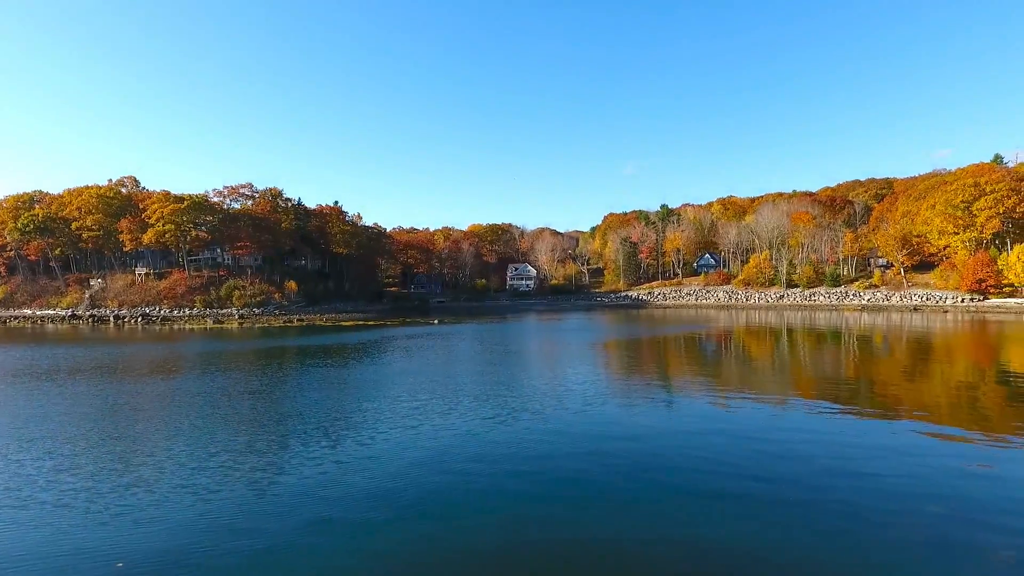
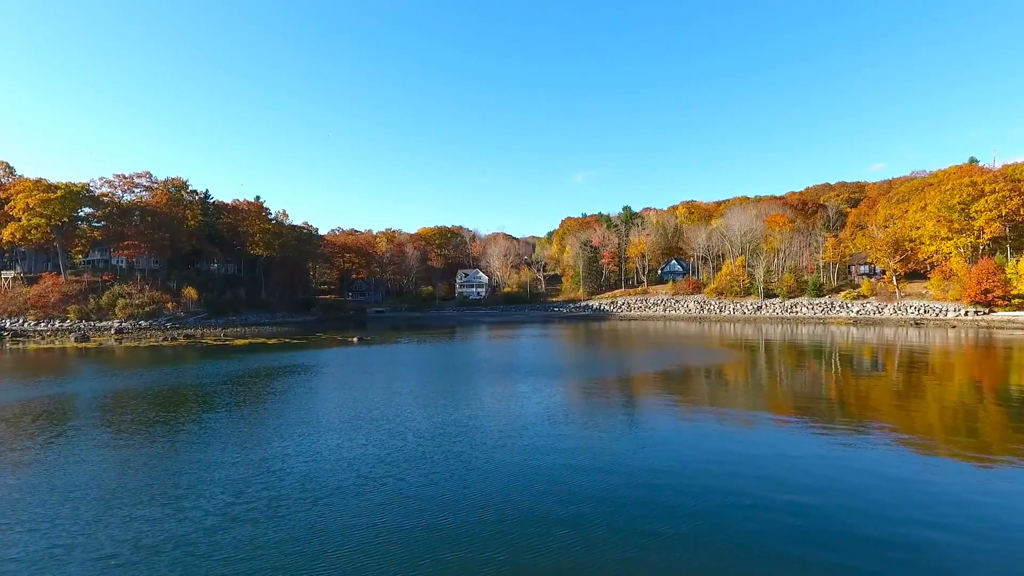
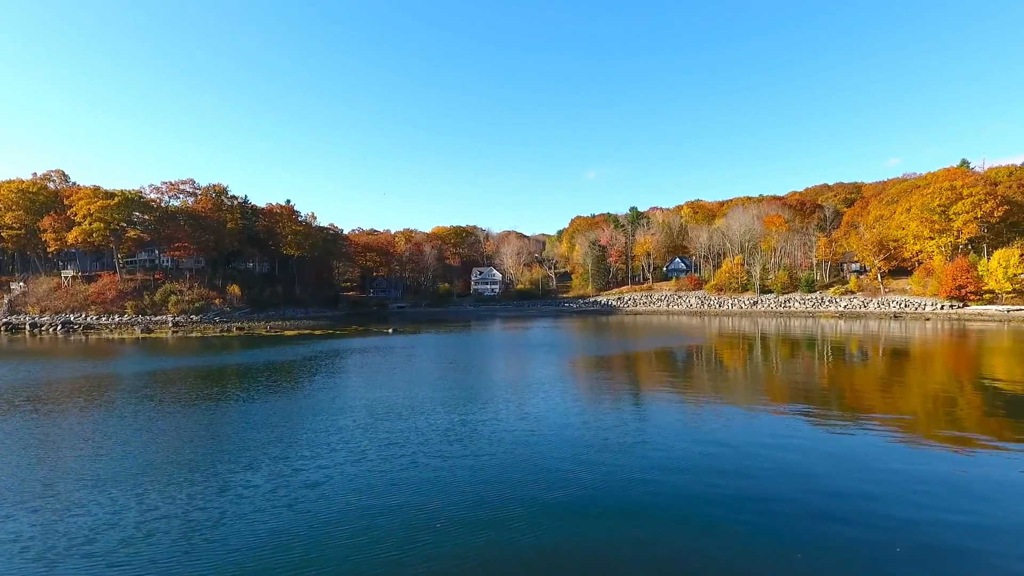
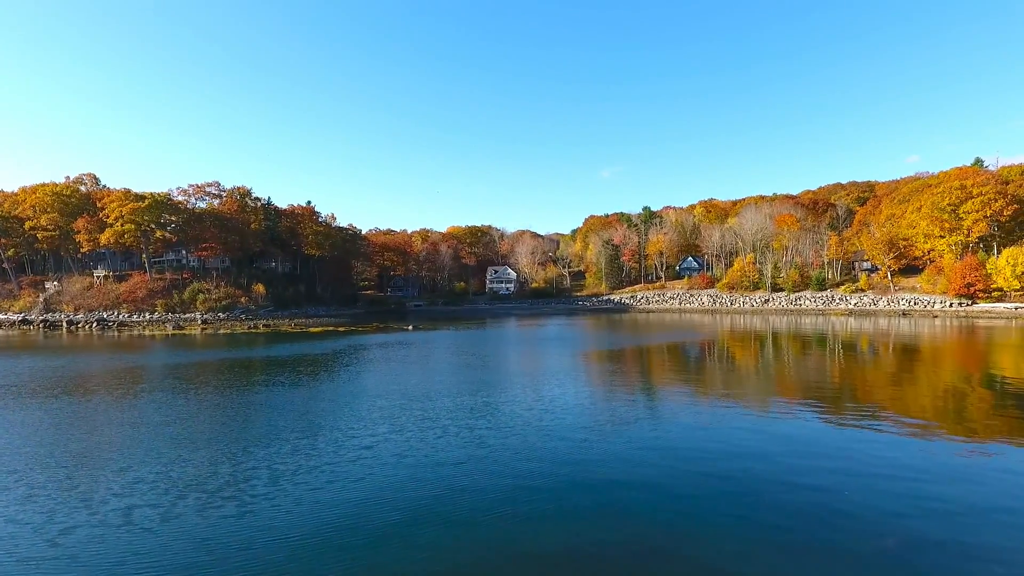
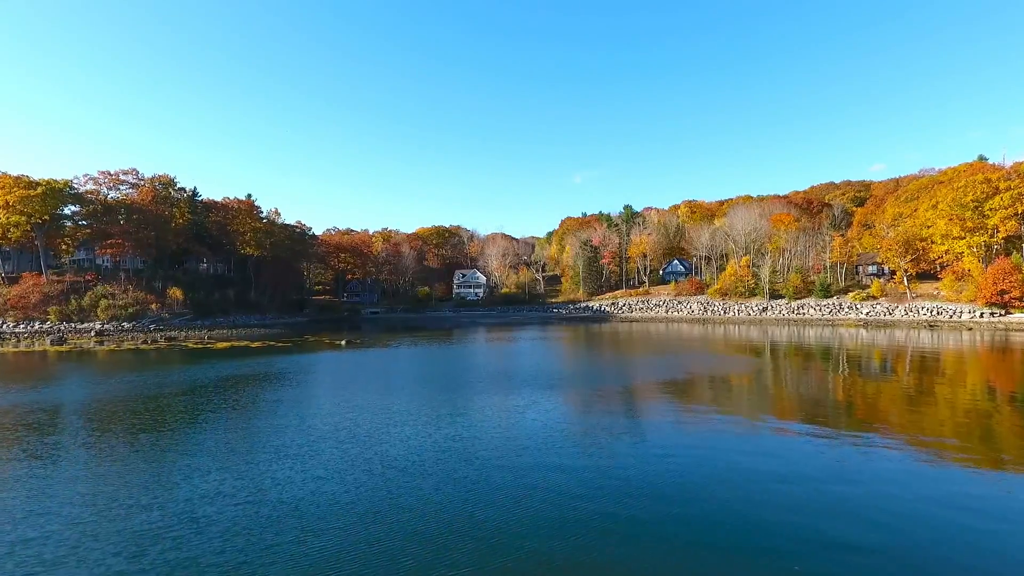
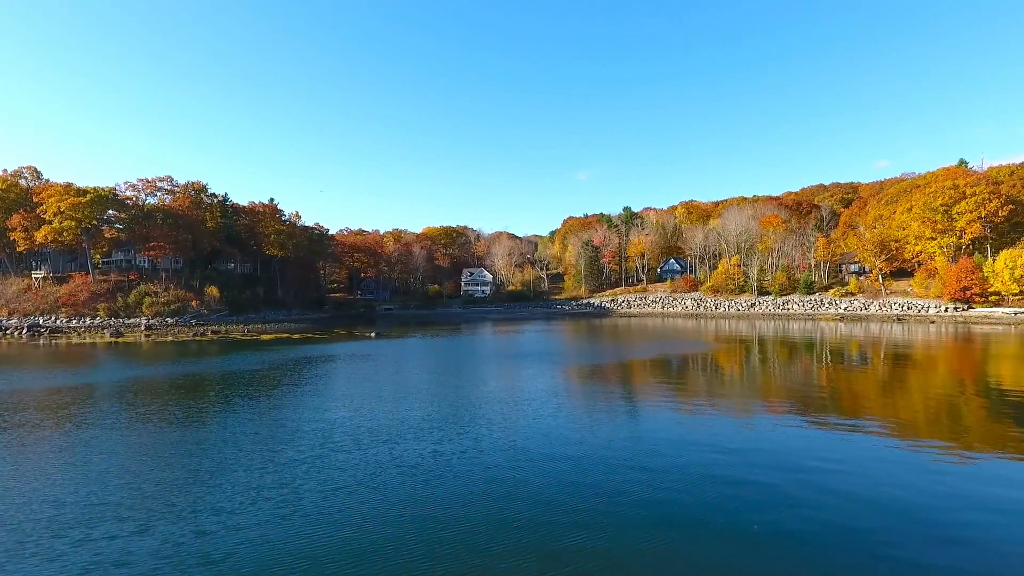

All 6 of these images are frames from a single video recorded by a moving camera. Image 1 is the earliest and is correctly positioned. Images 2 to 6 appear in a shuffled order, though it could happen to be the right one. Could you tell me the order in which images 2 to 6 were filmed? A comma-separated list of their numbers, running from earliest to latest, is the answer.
4, 3, 6, 2, 5
